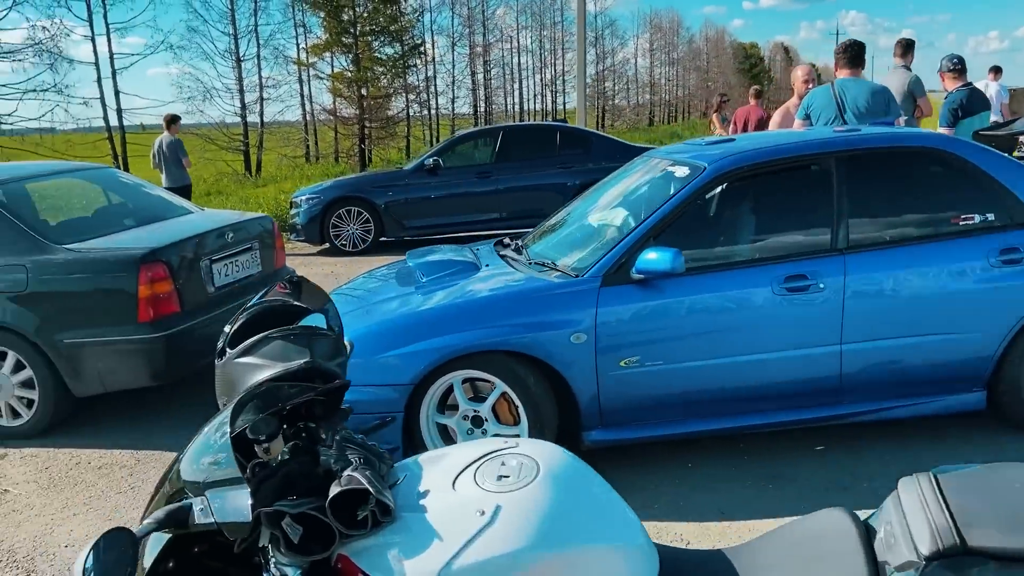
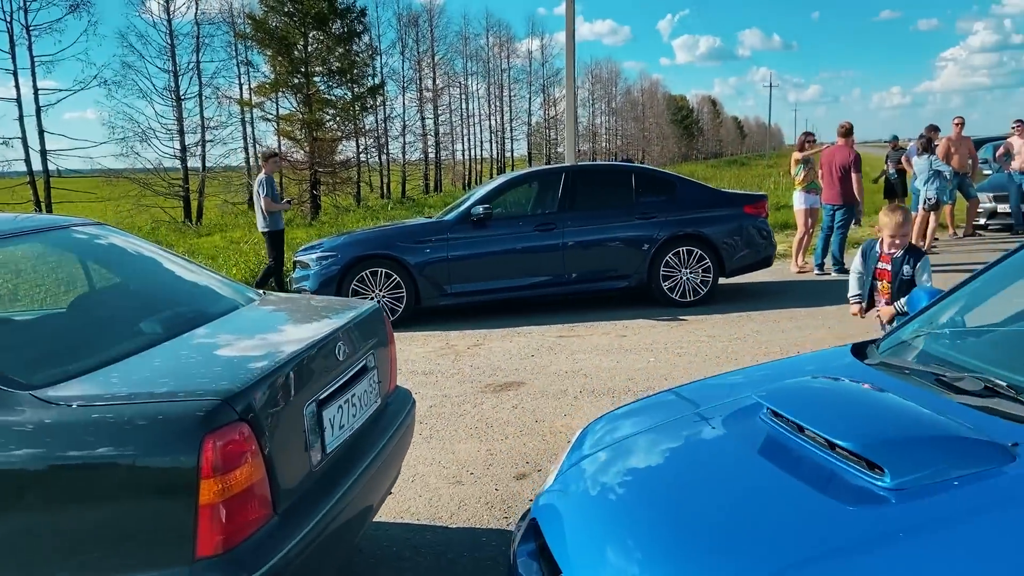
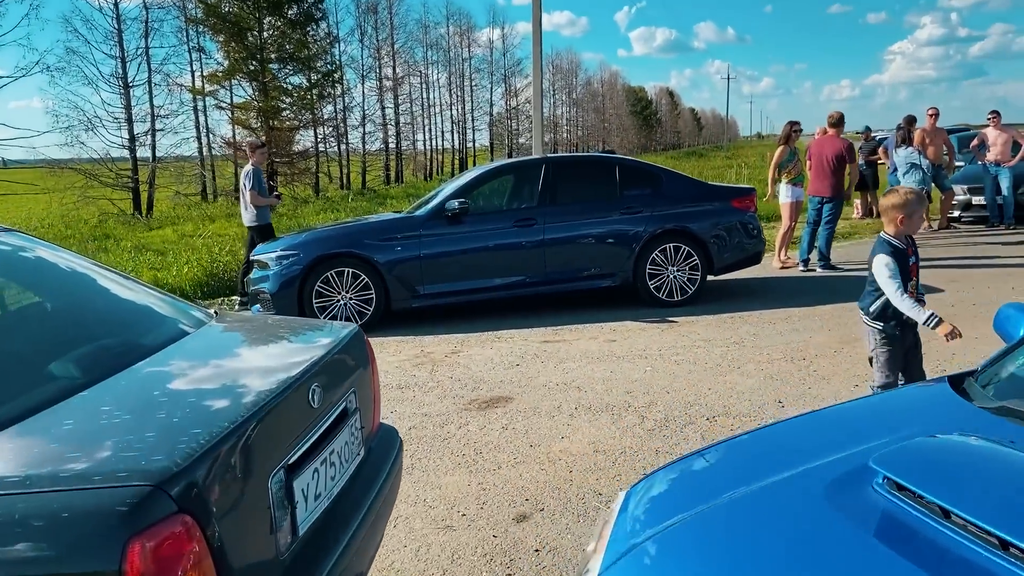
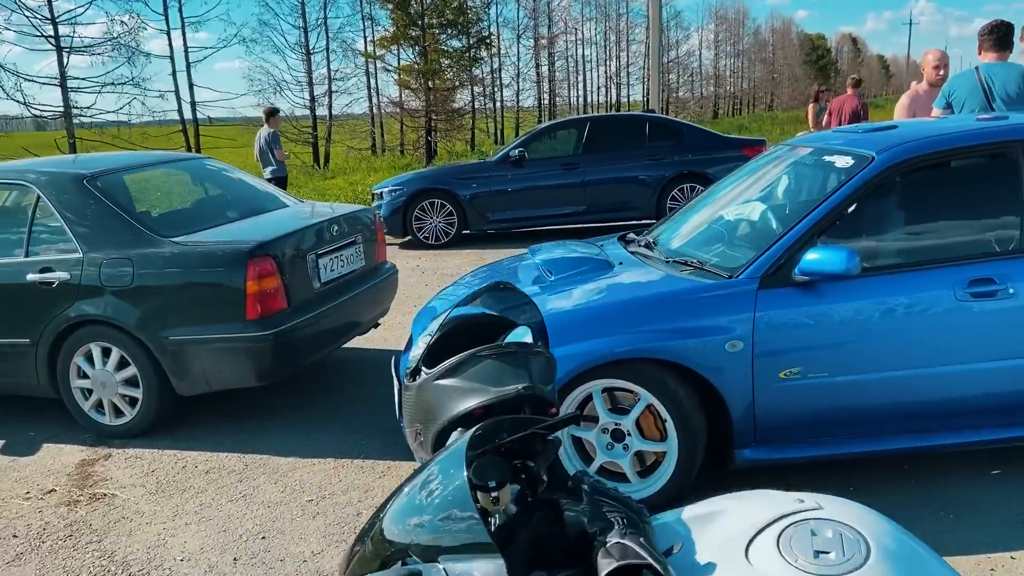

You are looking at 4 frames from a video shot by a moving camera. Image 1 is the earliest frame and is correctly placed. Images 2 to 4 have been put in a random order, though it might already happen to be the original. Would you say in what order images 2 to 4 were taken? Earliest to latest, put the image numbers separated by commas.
4, 2, 3
